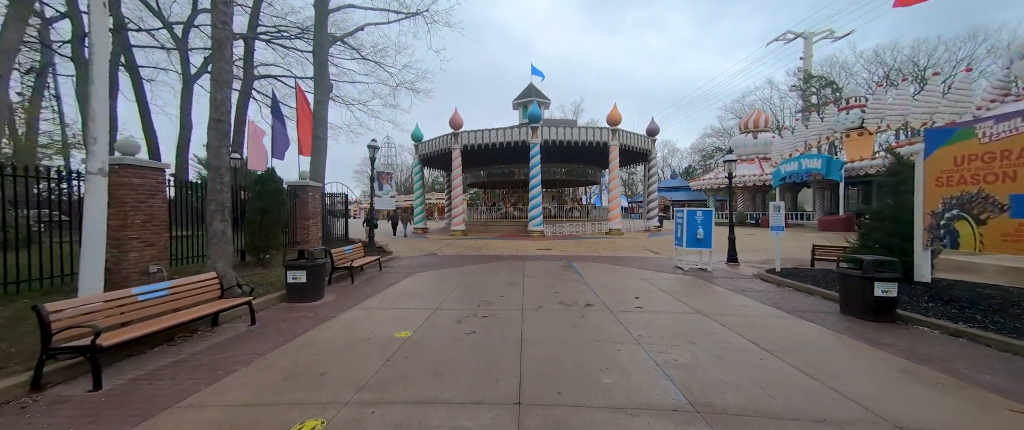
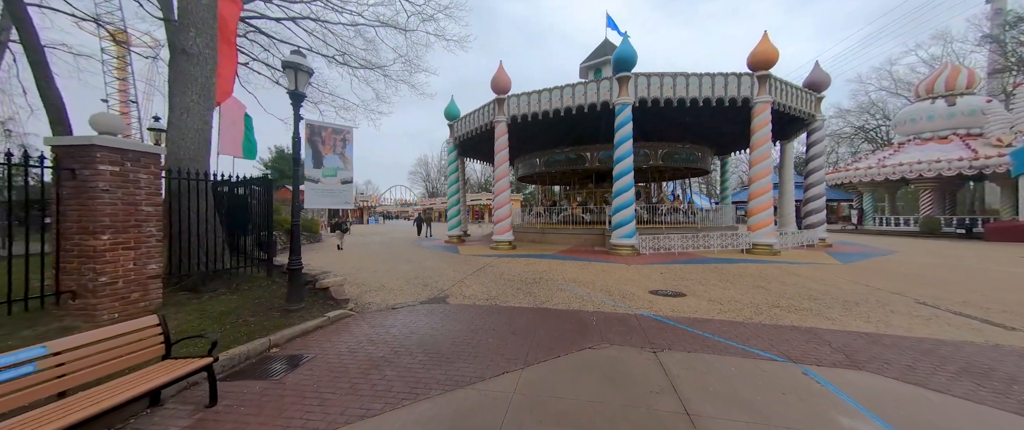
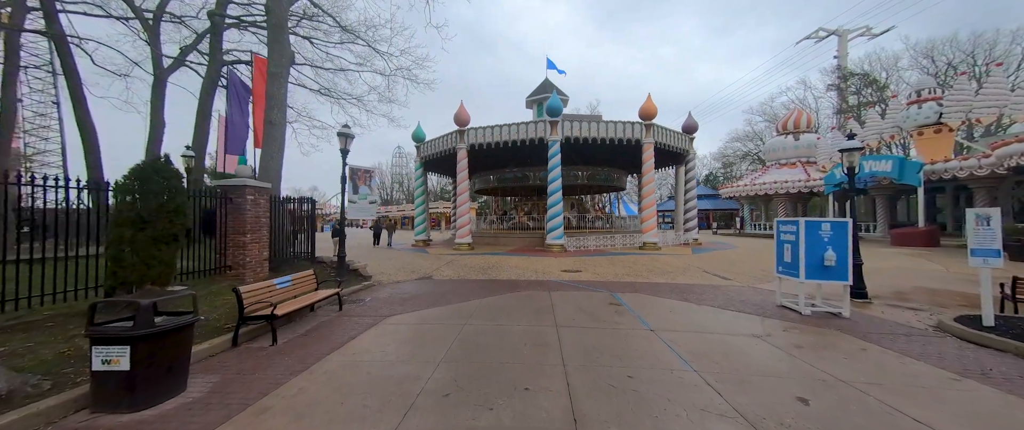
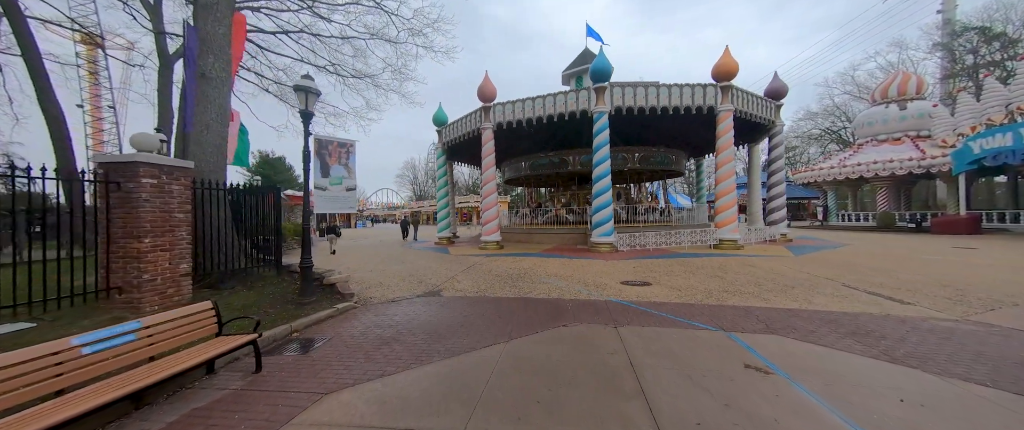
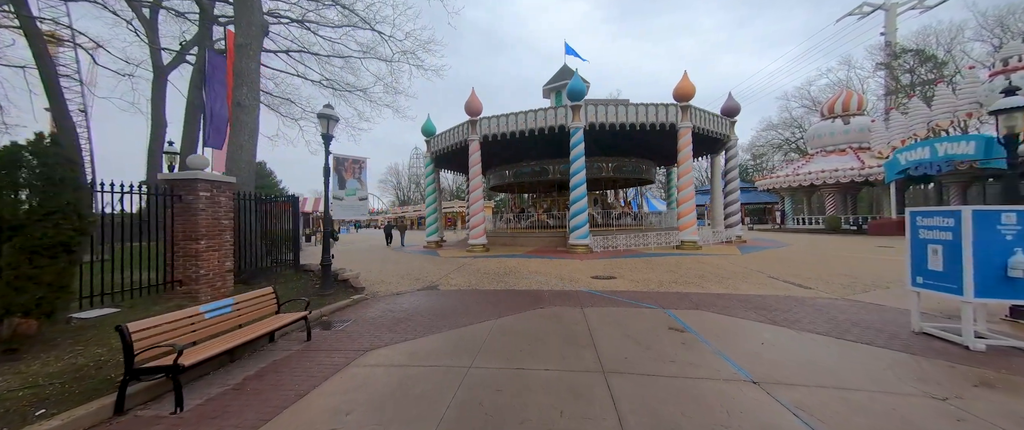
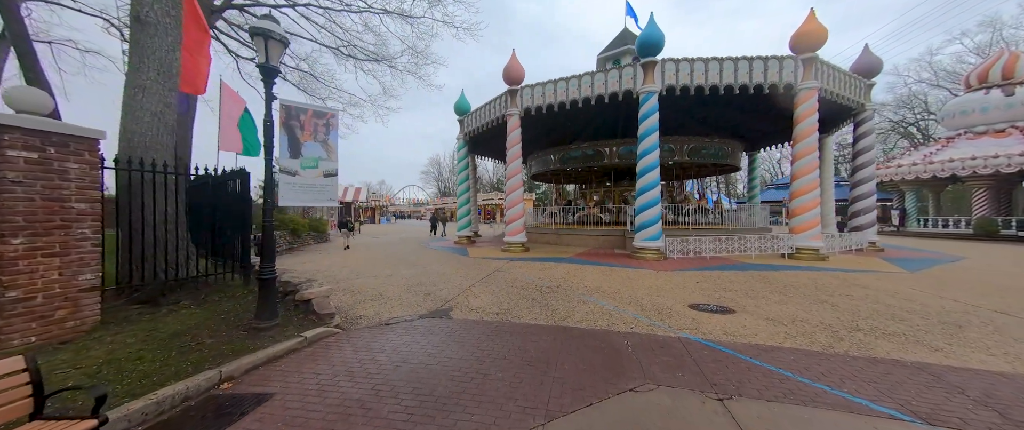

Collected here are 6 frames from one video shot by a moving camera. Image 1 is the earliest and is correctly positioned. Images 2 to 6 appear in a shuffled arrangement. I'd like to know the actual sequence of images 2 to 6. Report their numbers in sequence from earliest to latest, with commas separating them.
3, 5, 4, 2, 6
